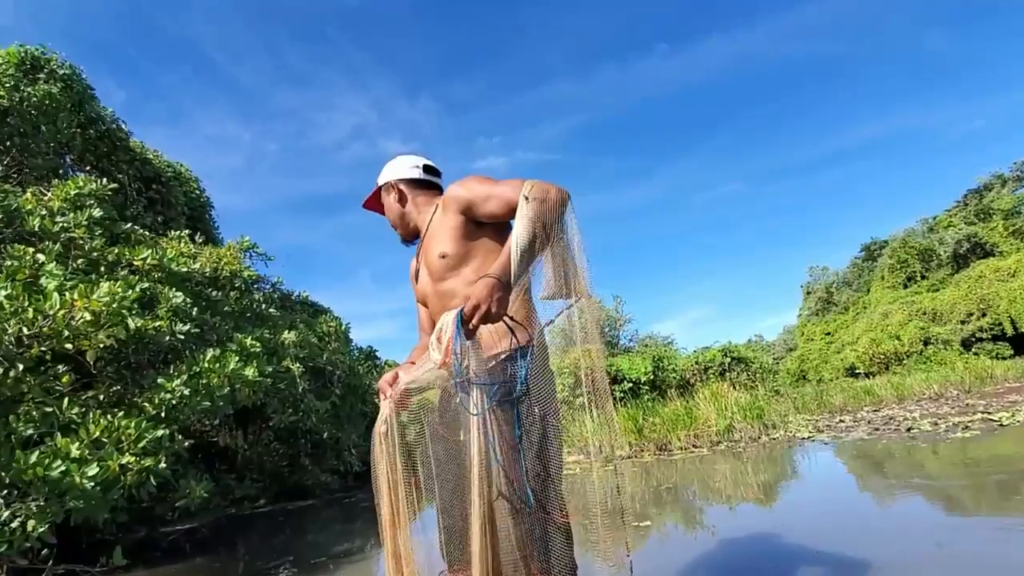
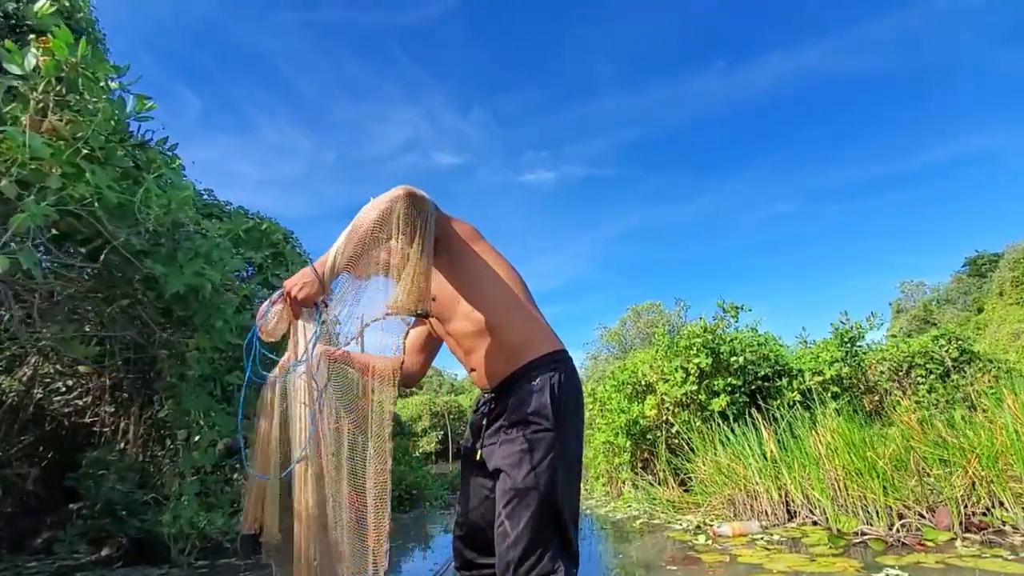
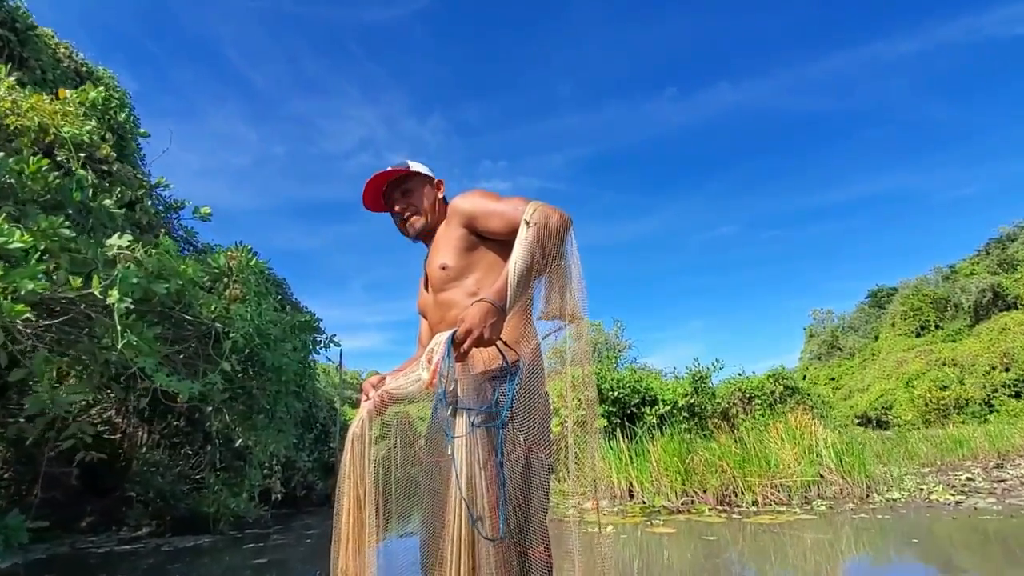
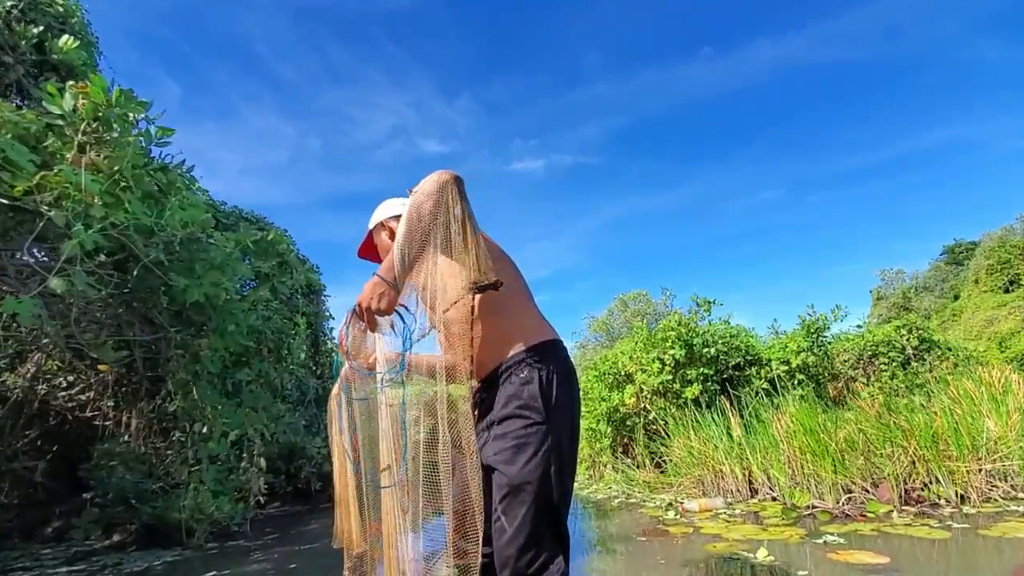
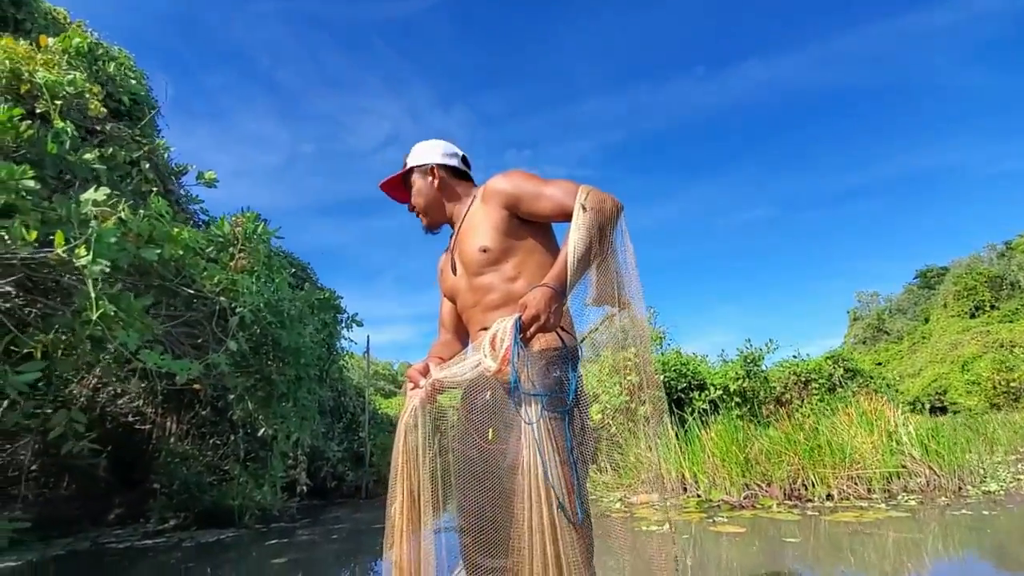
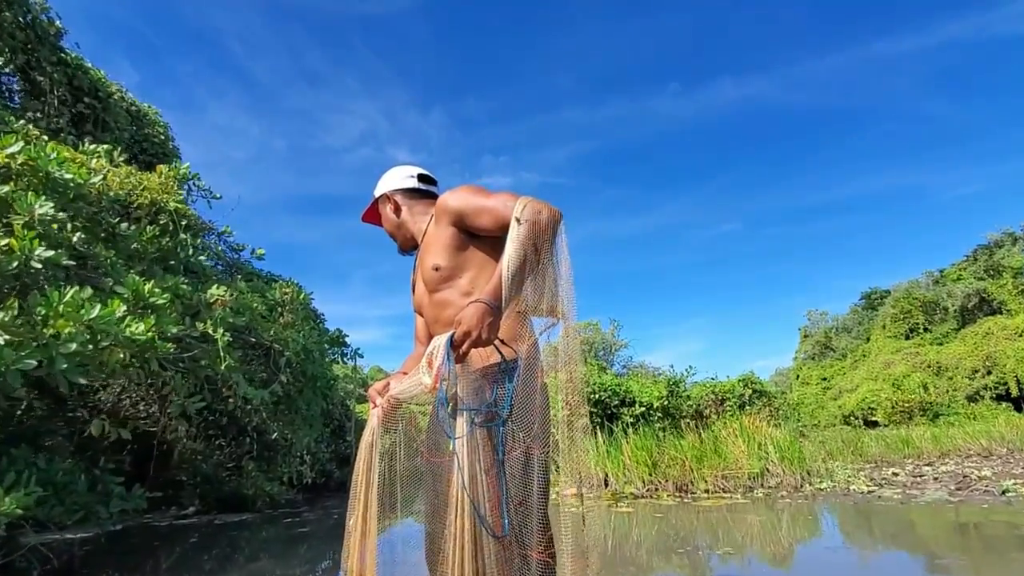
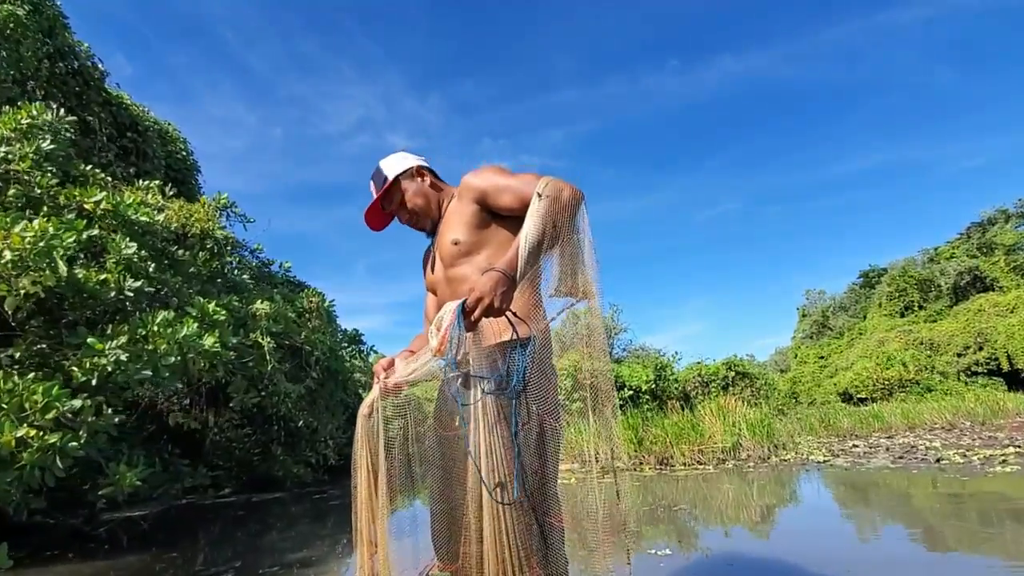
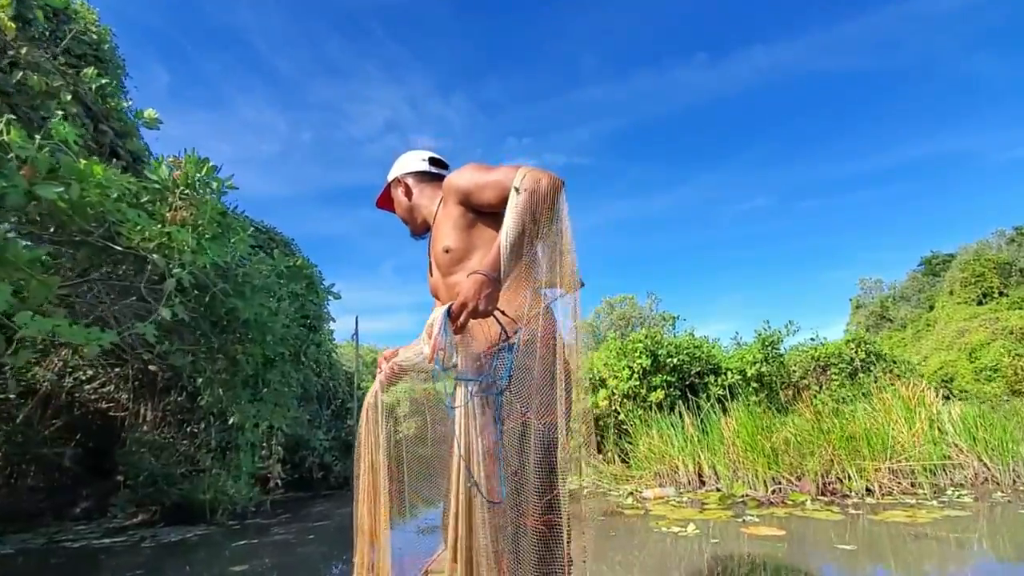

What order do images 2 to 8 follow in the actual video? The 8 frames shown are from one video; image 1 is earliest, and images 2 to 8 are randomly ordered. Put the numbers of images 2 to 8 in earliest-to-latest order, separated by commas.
7, 6, 3, 5, 8, 4, 2
